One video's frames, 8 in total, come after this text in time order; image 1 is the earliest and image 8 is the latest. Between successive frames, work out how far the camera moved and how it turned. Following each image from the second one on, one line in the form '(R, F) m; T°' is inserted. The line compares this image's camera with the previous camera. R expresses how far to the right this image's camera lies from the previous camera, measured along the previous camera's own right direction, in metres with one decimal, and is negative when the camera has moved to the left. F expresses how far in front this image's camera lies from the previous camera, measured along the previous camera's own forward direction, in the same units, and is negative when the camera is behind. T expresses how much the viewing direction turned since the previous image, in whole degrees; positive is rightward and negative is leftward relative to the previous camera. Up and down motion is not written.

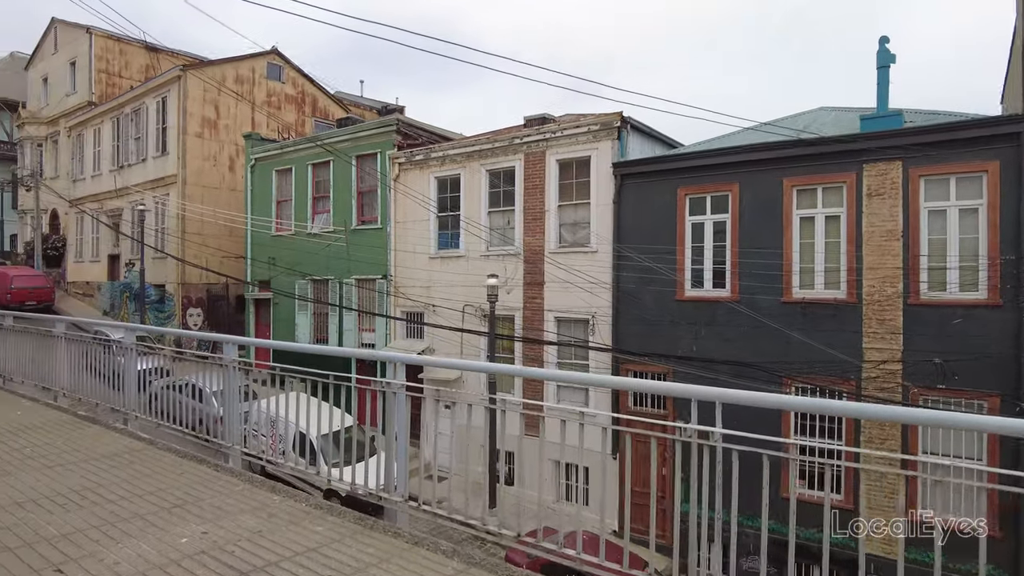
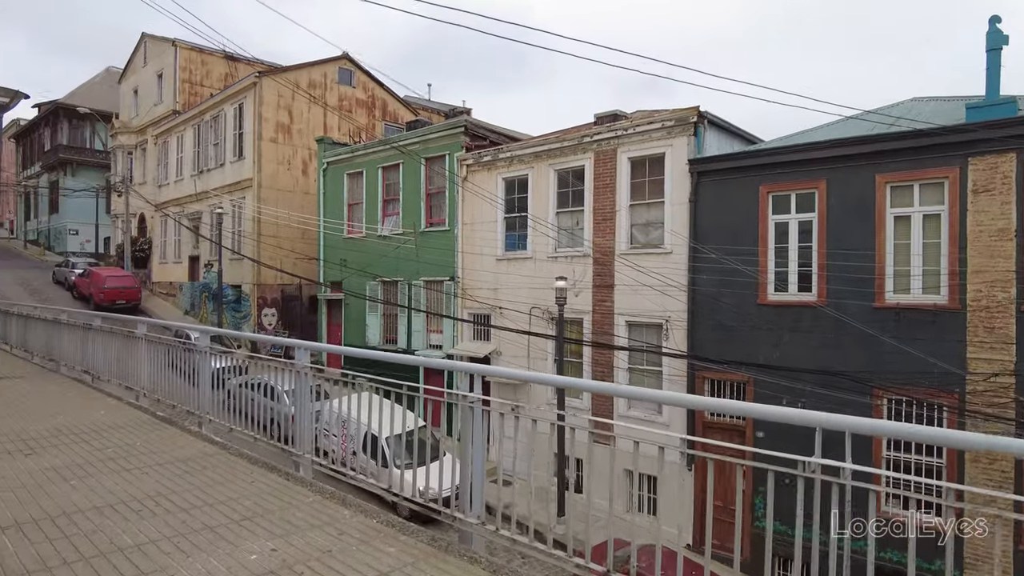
(-0.1, +0.3) m; -6°
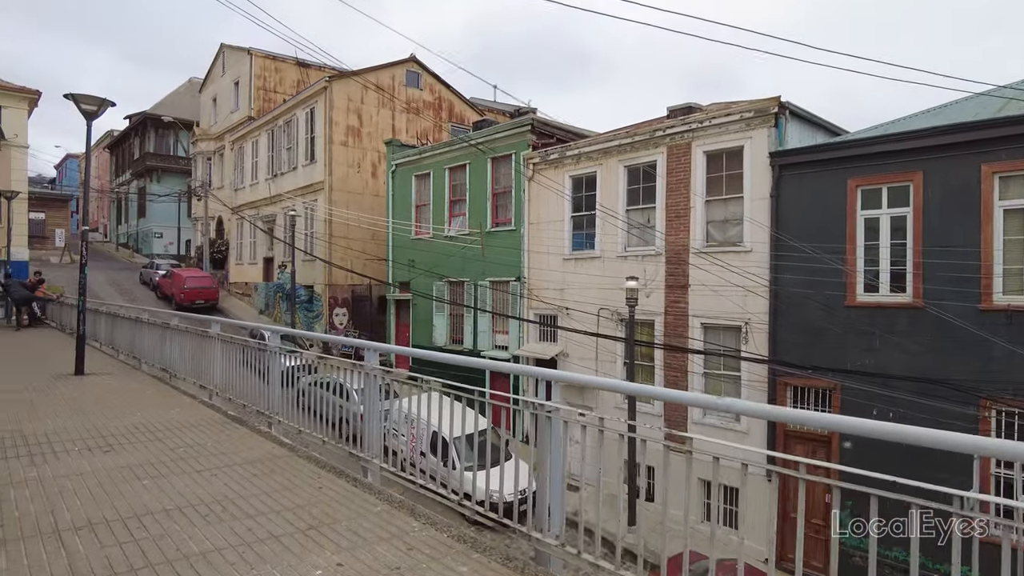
(-0.1, +0.3) m; -6°
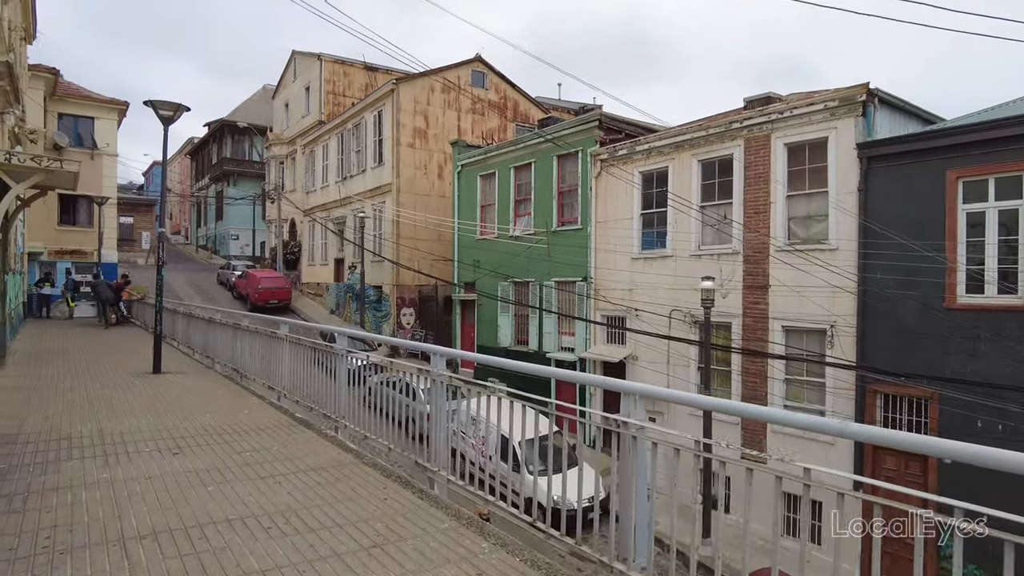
(-0.1, +0.3) m; -6°
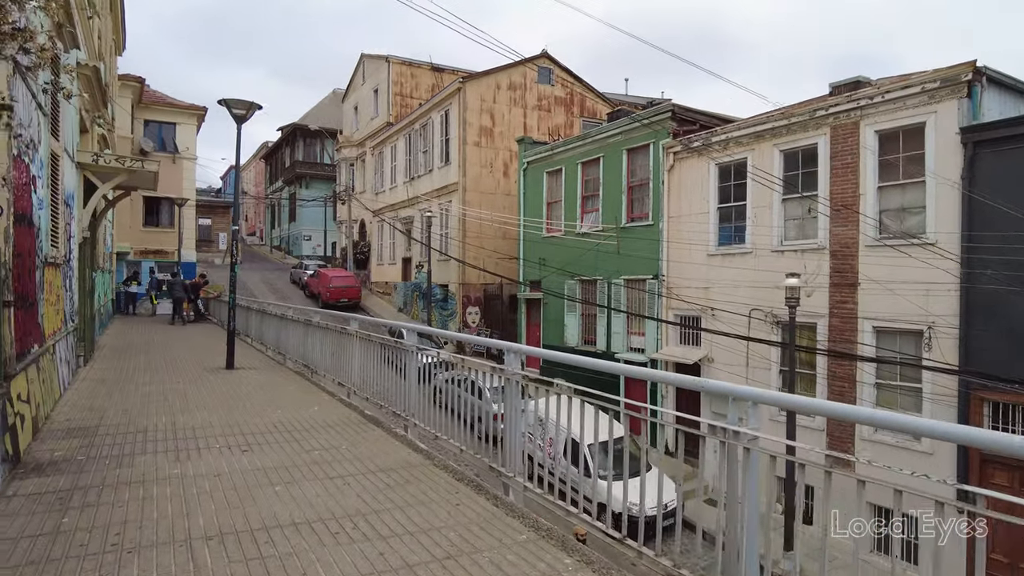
(-0.1, +0.3) m; -6°
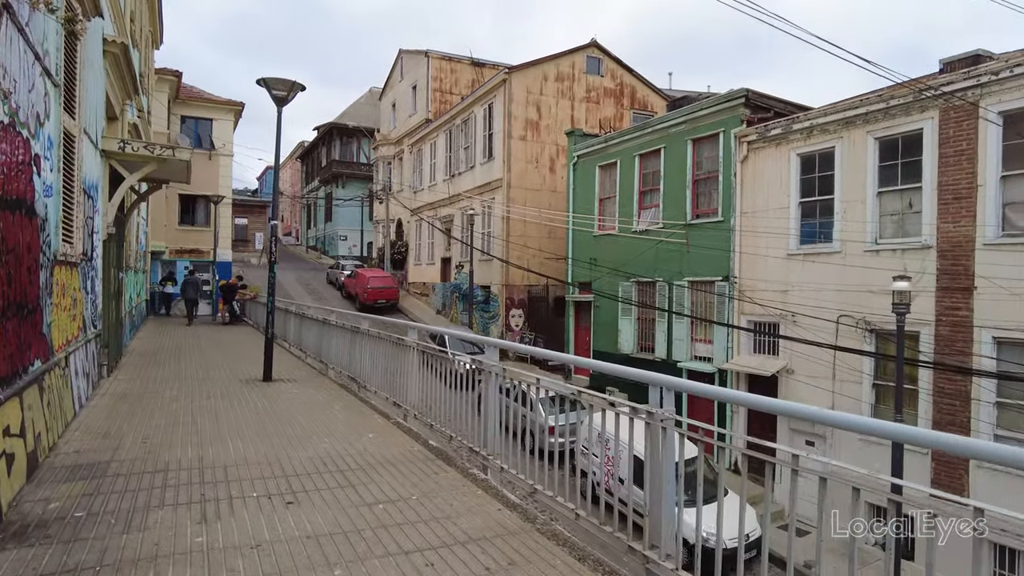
(-0.6, +1.3) m; -3°
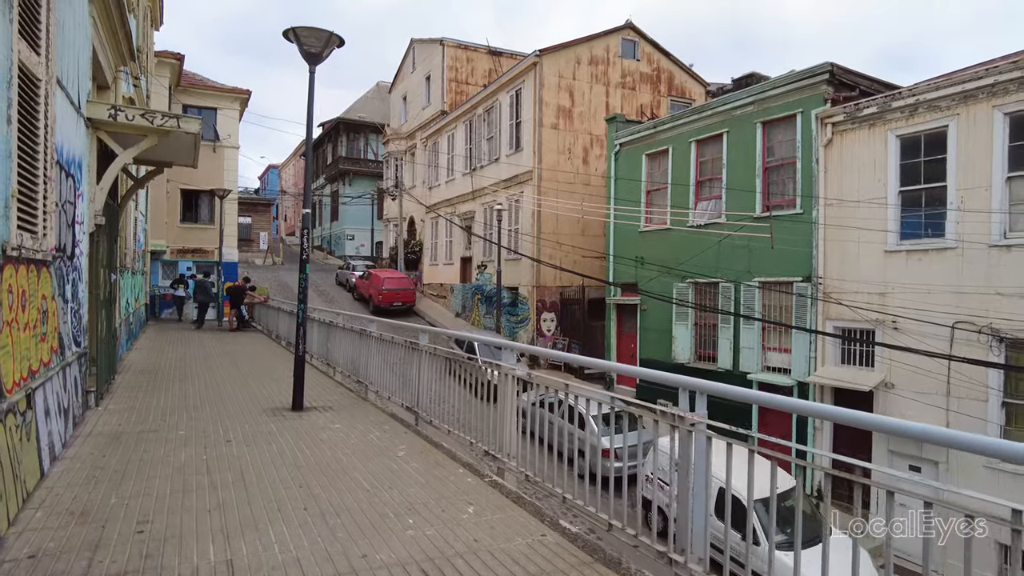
(-1.1, +2.0) m; 0°
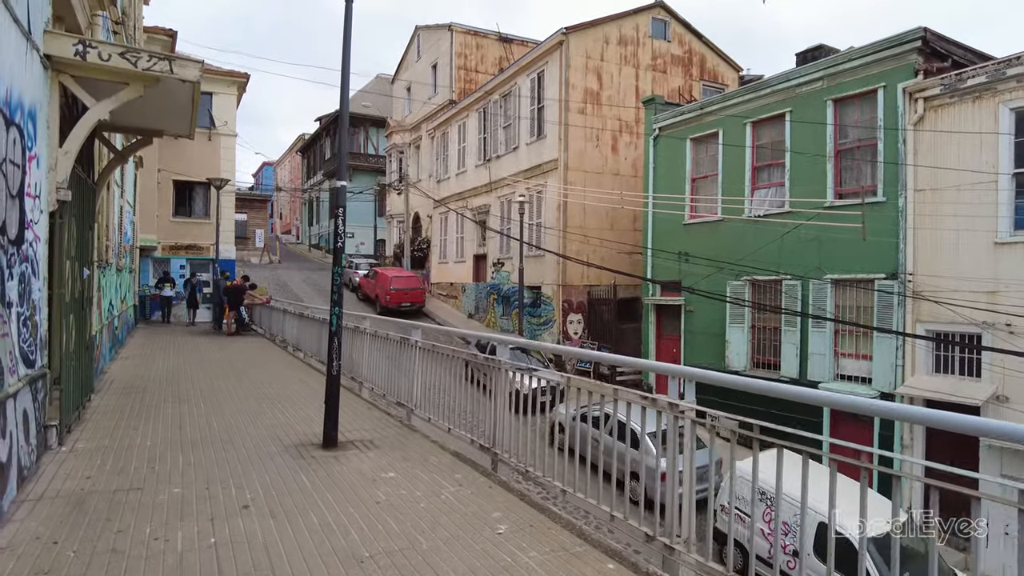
(-0.9, +1.8) m; +1°
